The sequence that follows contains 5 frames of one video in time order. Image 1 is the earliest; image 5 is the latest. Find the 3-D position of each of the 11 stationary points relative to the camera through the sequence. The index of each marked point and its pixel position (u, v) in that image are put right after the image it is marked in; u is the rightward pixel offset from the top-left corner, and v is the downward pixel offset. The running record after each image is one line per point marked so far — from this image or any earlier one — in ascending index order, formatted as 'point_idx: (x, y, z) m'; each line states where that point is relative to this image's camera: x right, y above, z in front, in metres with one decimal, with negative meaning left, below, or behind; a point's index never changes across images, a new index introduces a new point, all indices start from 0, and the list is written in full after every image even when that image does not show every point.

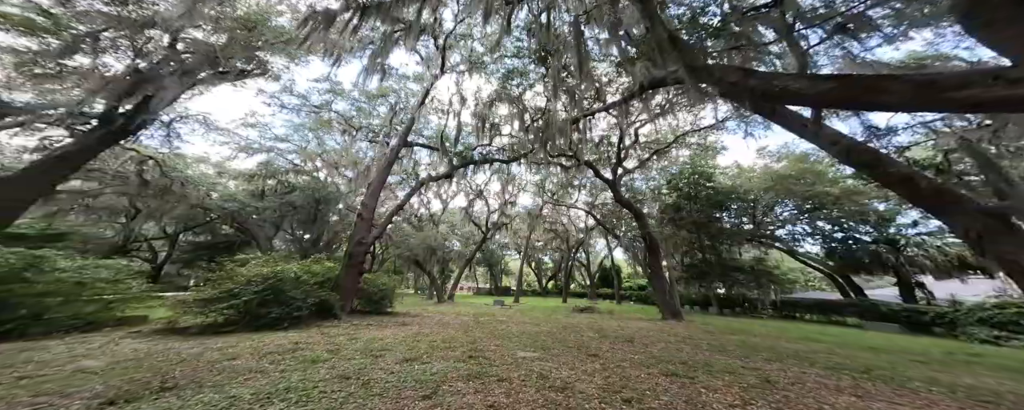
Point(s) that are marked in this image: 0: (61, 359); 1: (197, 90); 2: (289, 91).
0: (-4.7, -1.6, +3.0) m
1: (-10.4, +3.7, +9.3) m
2: (-9.3, +4.6, +11.6) m
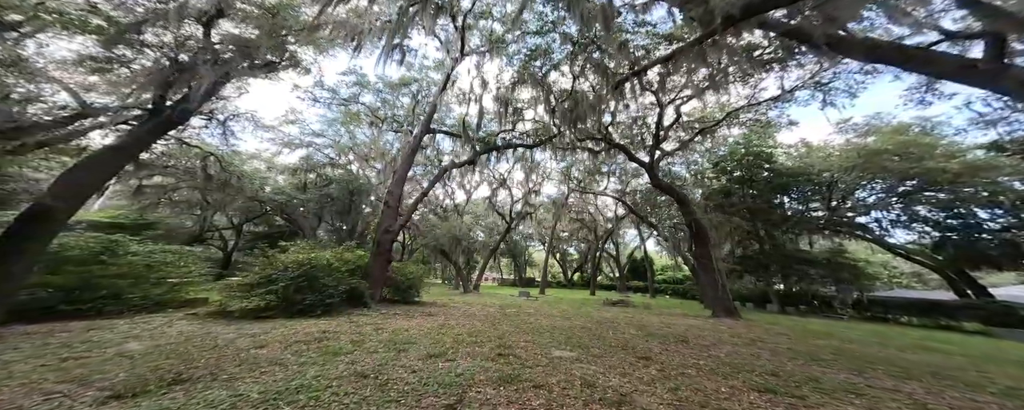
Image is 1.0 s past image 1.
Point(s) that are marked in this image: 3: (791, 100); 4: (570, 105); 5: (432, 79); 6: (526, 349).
0: (-4.4, -1.5, +3.1) m
1: (-9.3, +4.0, +9.9) m
2: (-8.1, +4.9, +12.0) m
3: (+9.6, +3.5, +9.8) m
4: (+1.8, +3.2, +9.0) m
5: (-3.5, +5.5, +12.4) m
6: (+0.2, -1.9, +3.7) m
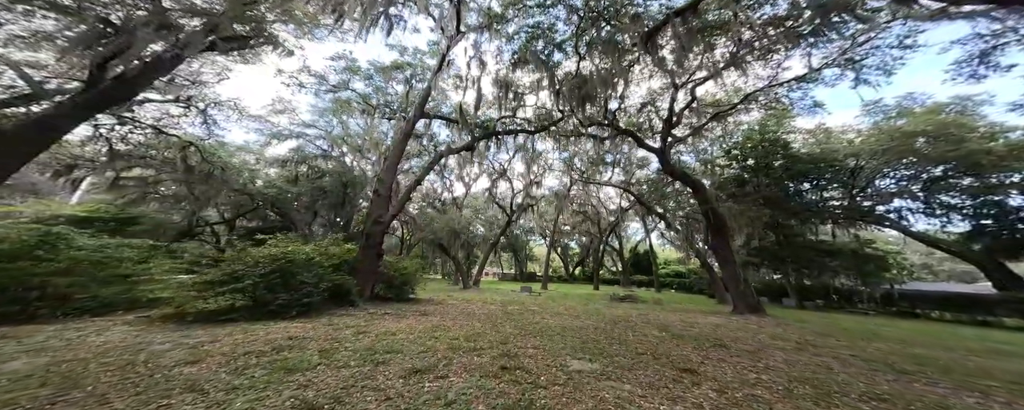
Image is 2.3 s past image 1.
0: (-4.3, -1.3, +2.4) m
1: (-9.3, +4.3, +9.1) m
2: (-8.1, +5.2, +11.2) m
3: (+9.6, +3.9, +9.0) m
4: (+1.9, +3.5, +8.3) m
5: (-3.5, +5.8, +11.6) m
6: (+0.2, -1.6, +3.0) m
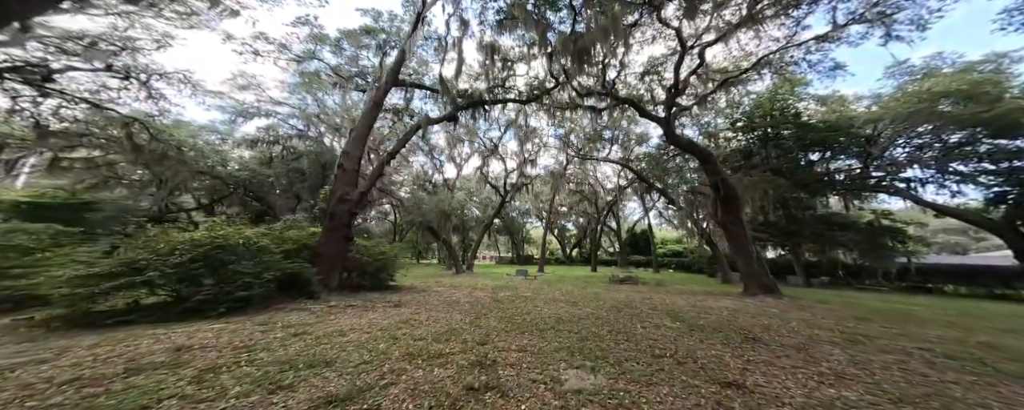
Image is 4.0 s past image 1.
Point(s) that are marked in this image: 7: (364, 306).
0: (-4.5, -1.0, +1.6) m
1: (-9.7, +4.8, +7.8) m
2: (-8.5, +5.9, +9.9) m
3: (+9.2, +4.7, +8.0) m
4: (+1.5, +4.2, +7.2) m
5: (-4.0, +6.5, +10.4) m
6: (0.0, -1.3, +2.2) m
7: (-2.4, -1.6, +4.7) m
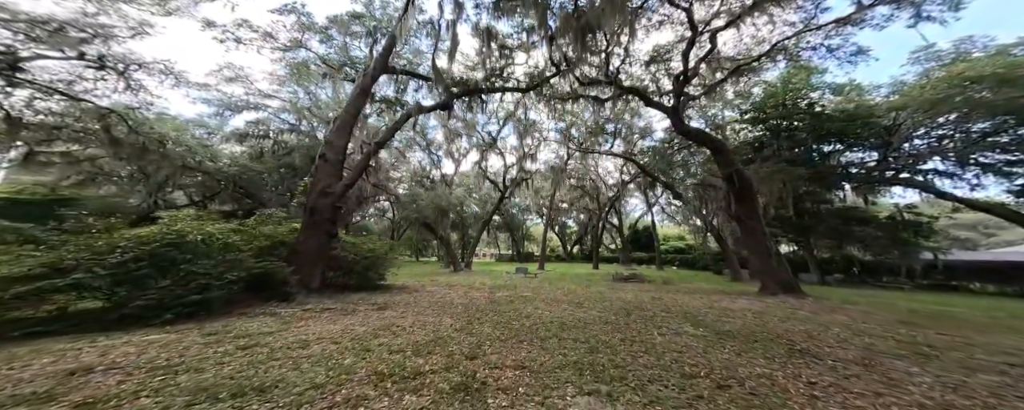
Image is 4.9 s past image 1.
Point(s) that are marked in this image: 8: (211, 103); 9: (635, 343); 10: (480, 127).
0: (-4.5, -0.9, +1.1) m
1: (-9.7, +4.9, +7.3) m
2: (-8.5, +6.0, +9.4) m
3: (+9.2, +4.9, +7.5) m
4: (+1.4, +4.4, +6.6) m
5: (-4.0, +6.7, +9.8) m
6: (0.0, -1.1, +1.7) m
7: (-2.5, -1.5, +4.2) m
8: (-13.2, +4.5, +12.5) m
9: (+1.2, -1.3, +2.8) m
10: (-1.6, +4.0, +14.7) m
